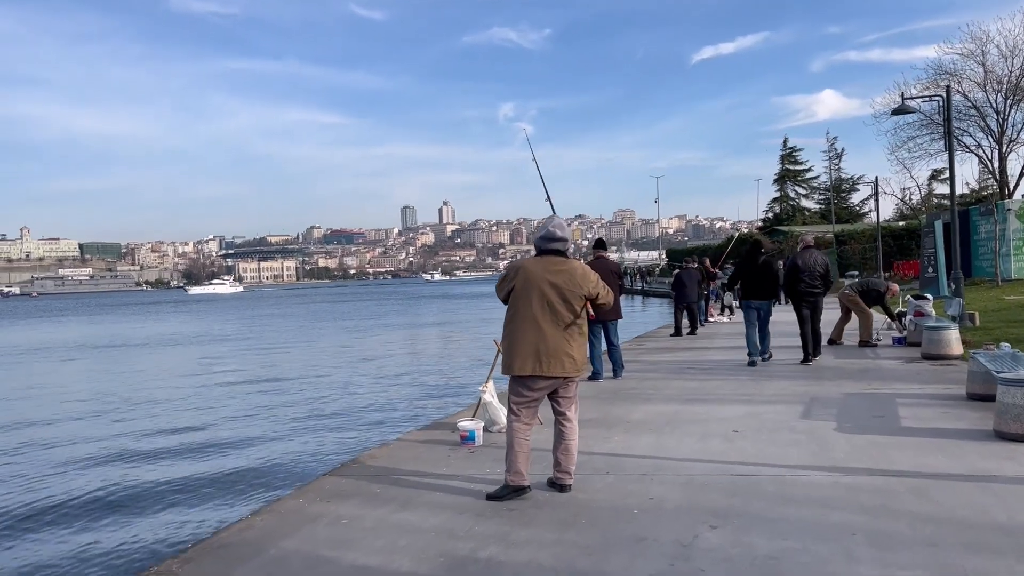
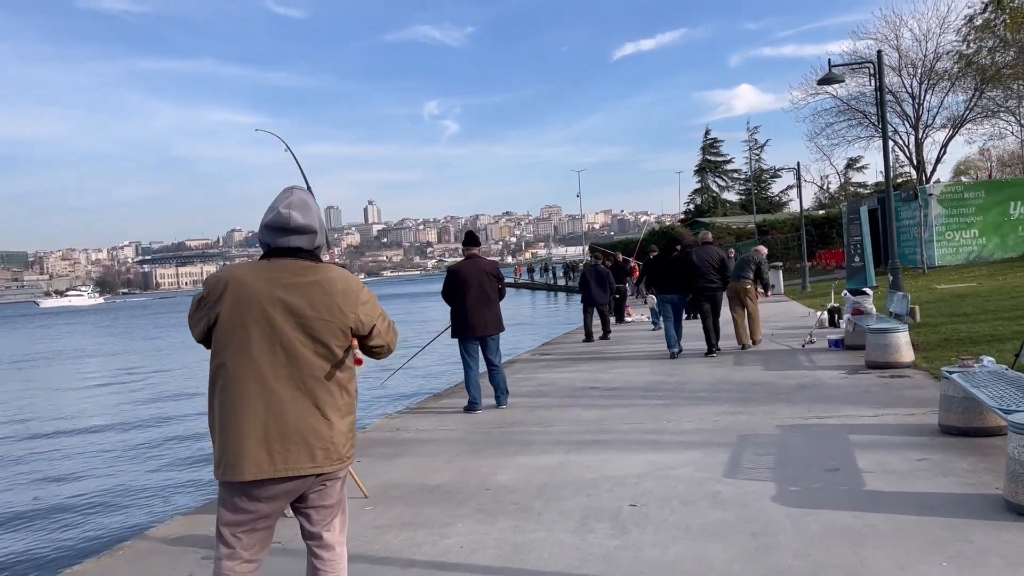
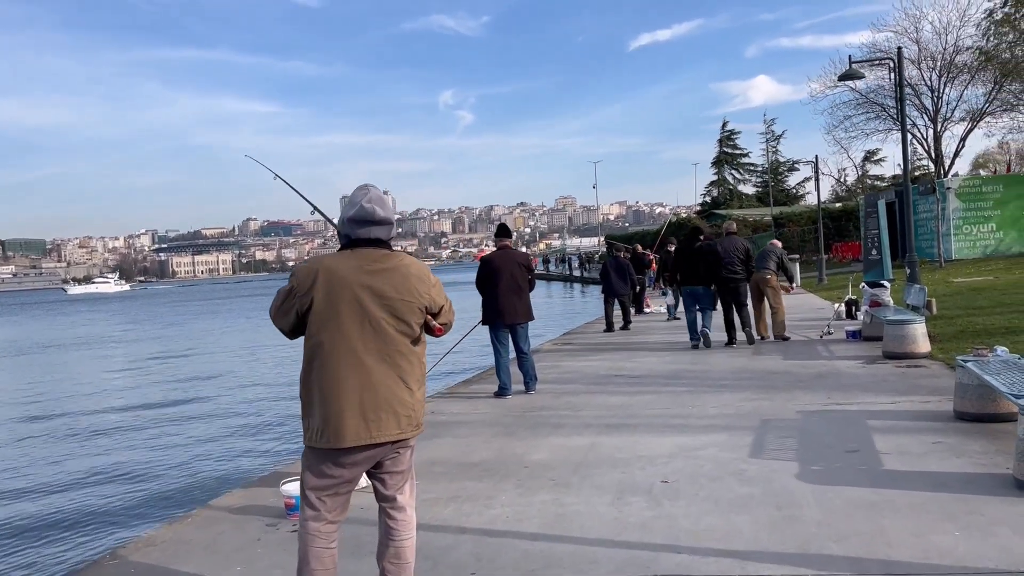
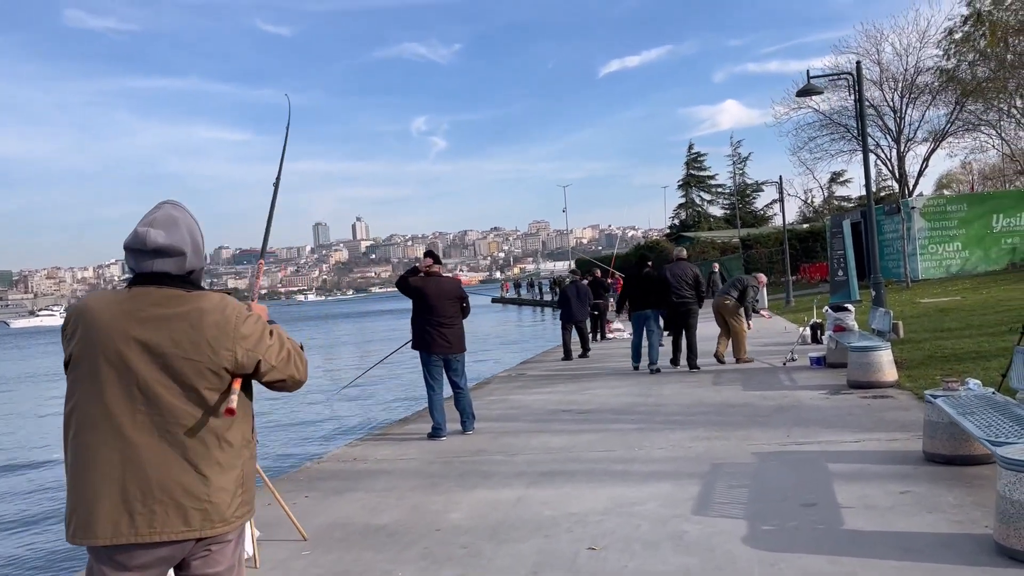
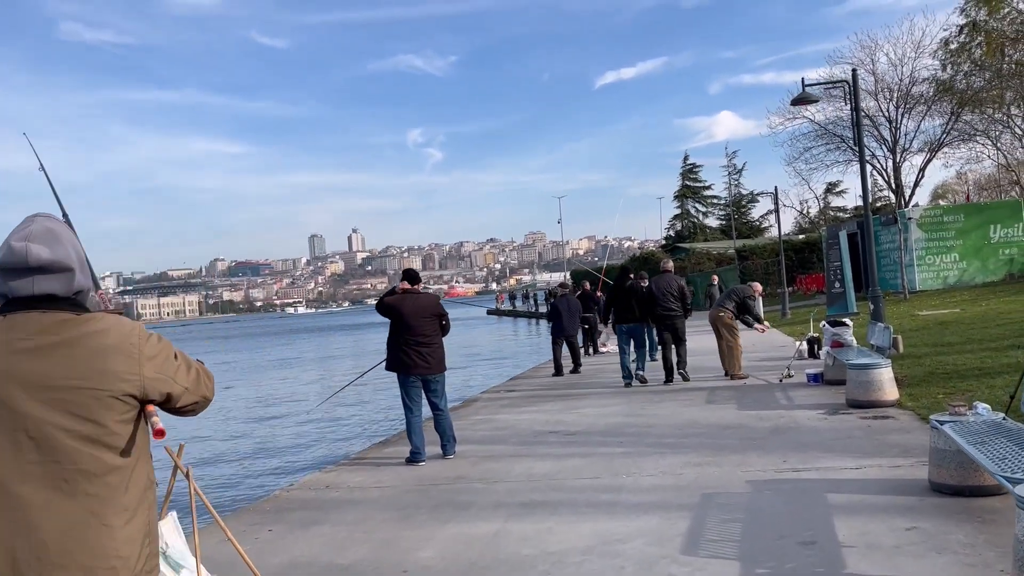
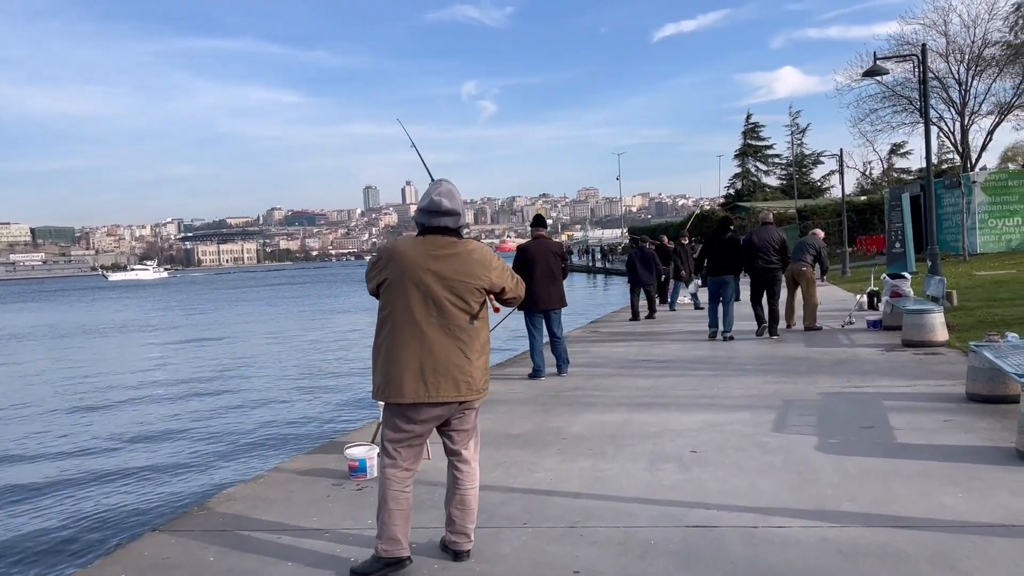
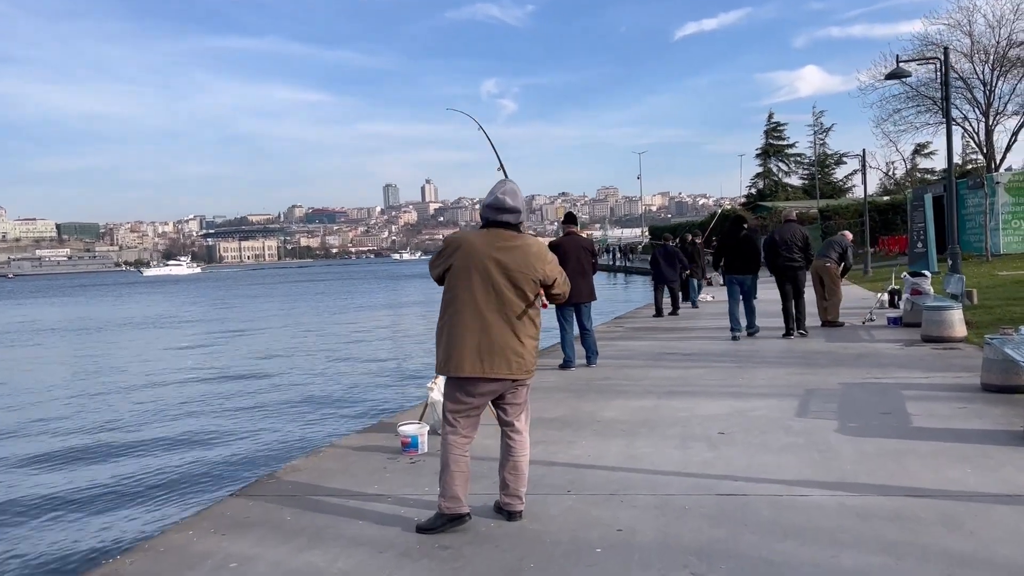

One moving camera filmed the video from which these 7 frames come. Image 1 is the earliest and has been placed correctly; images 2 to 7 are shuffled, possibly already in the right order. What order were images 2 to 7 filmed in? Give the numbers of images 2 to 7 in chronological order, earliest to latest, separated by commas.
7, 6, 3, 2, 4, 5
